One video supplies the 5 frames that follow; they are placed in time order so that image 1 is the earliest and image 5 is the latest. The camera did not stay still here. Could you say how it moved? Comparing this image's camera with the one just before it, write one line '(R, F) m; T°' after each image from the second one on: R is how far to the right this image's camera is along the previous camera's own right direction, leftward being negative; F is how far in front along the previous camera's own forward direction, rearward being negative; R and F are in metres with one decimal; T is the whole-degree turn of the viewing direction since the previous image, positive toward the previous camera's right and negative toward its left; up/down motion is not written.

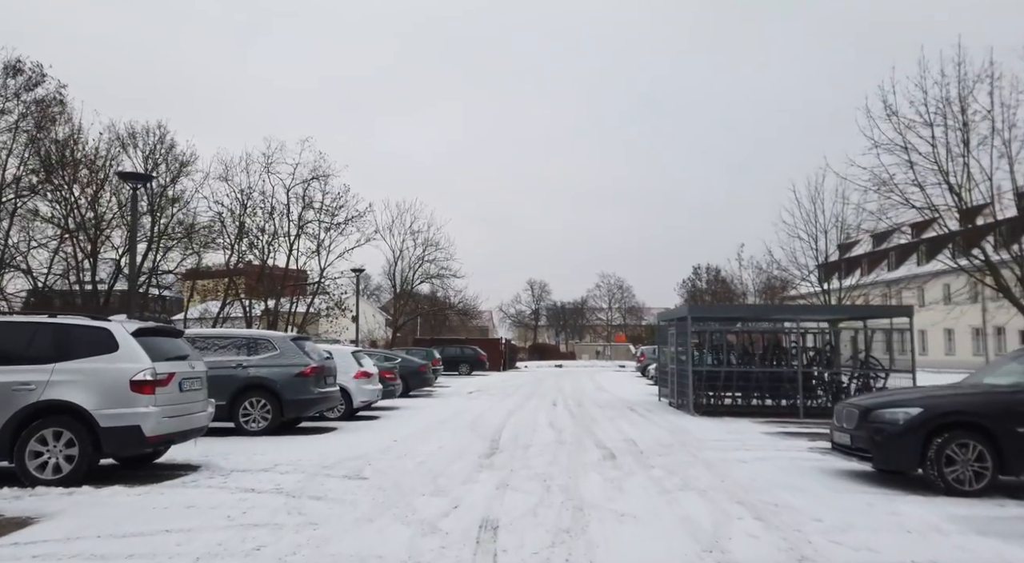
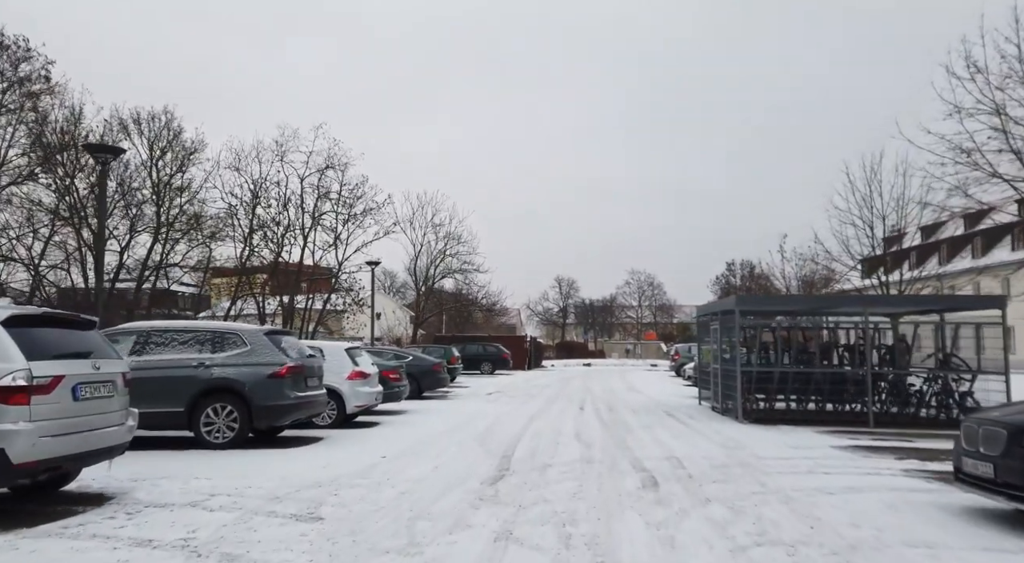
(+0.2, +2.0) m; -2°
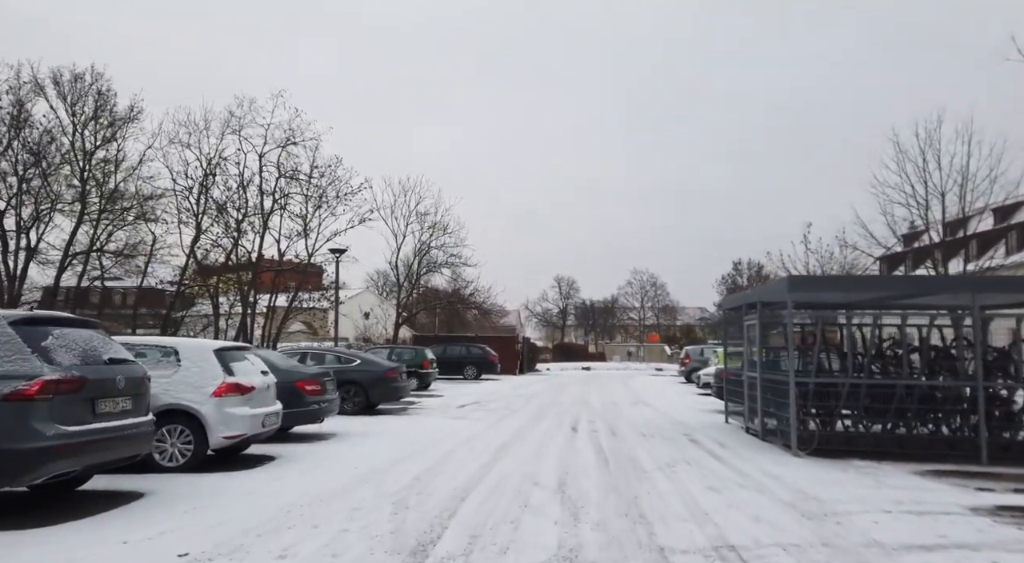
(+0.6, +4.0) m; 0°
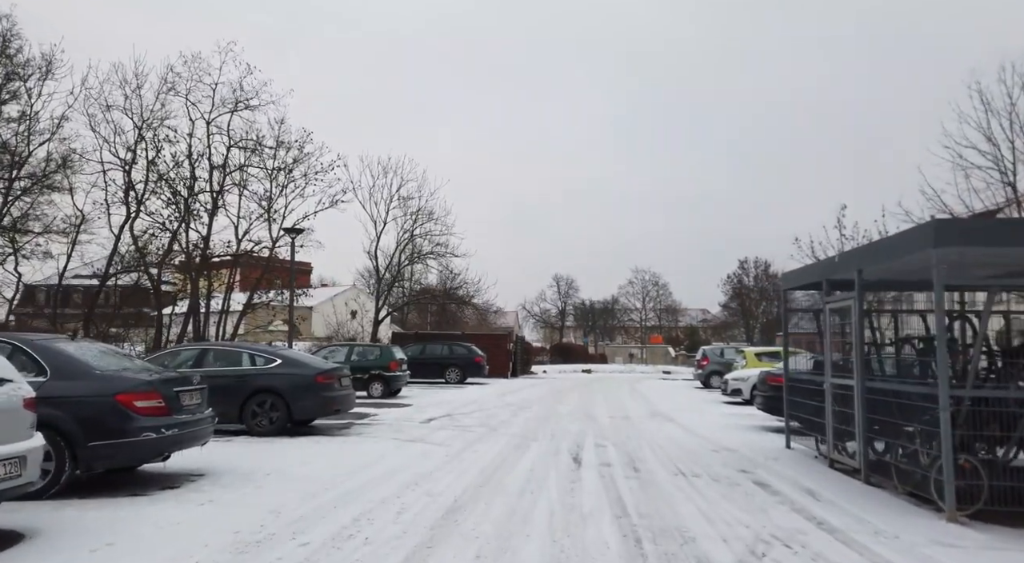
(+0.3, +4.1) m; 0°
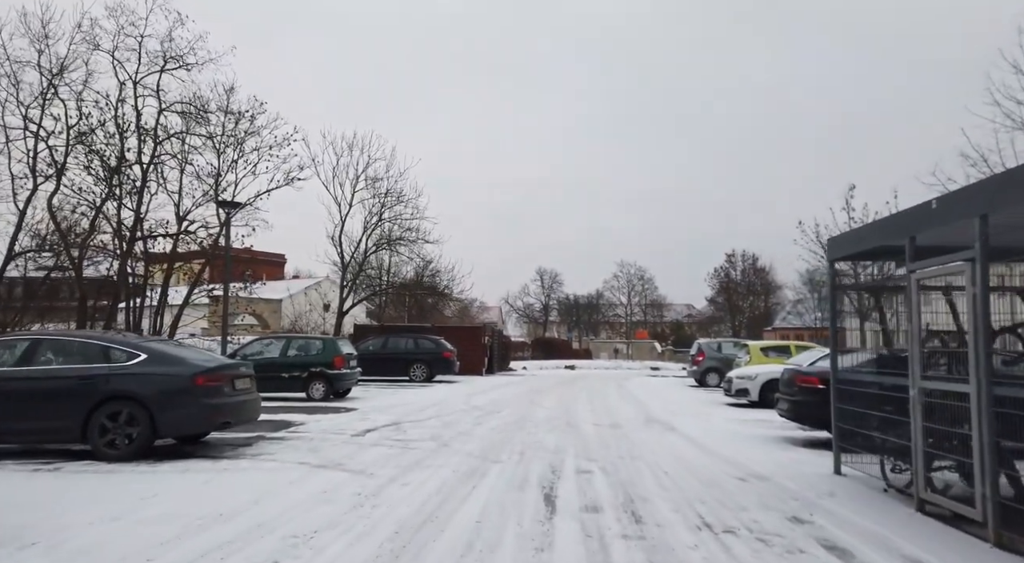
(+0.4, +2.8) m; +1°
